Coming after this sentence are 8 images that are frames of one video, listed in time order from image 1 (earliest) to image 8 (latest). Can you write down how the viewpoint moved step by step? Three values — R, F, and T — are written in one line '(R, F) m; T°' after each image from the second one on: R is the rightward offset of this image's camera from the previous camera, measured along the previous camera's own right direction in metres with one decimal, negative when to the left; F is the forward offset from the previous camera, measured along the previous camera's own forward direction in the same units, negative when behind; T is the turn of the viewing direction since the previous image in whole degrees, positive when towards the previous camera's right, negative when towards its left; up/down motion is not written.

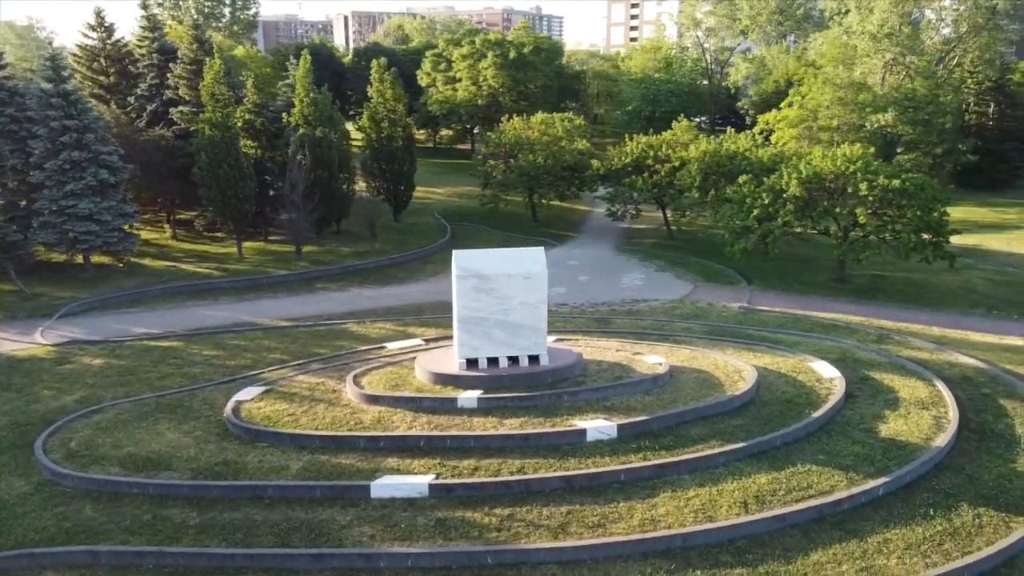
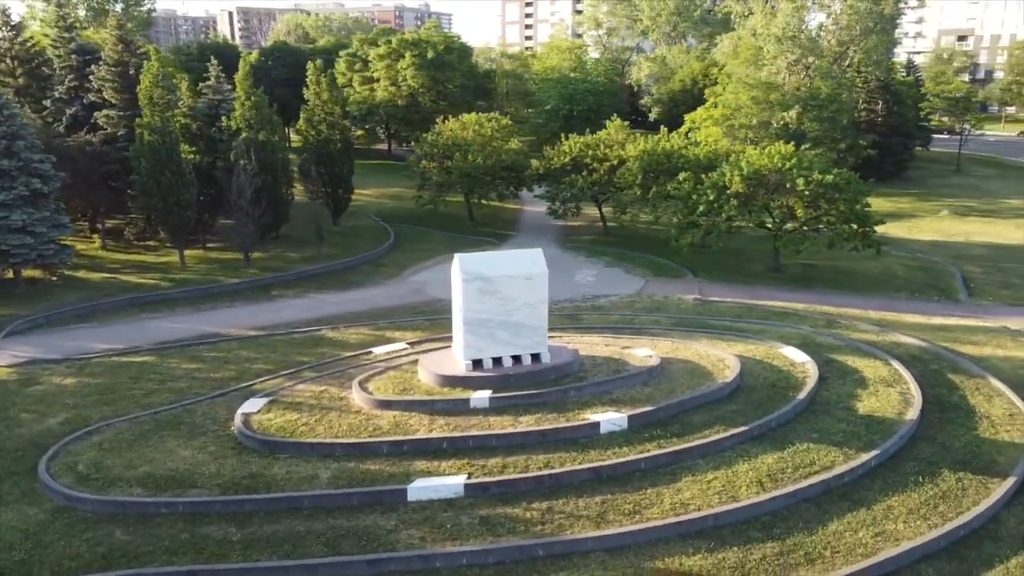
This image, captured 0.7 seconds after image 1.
(-2.0, -0.3) m; +7°
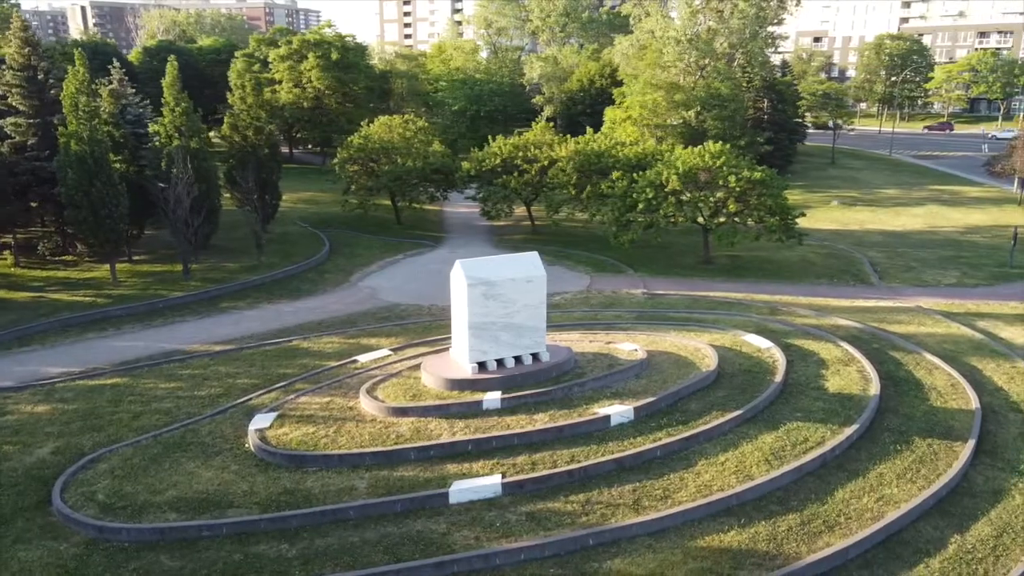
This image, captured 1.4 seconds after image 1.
(-2.3, -0.3) m; +9°
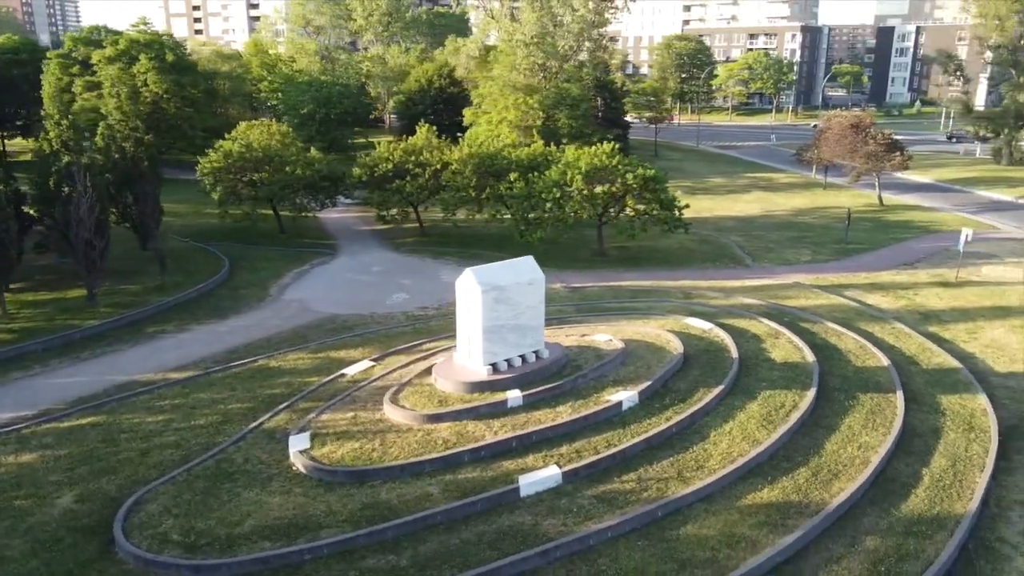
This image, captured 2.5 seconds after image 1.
(-4.1, -0.4) m; +14°
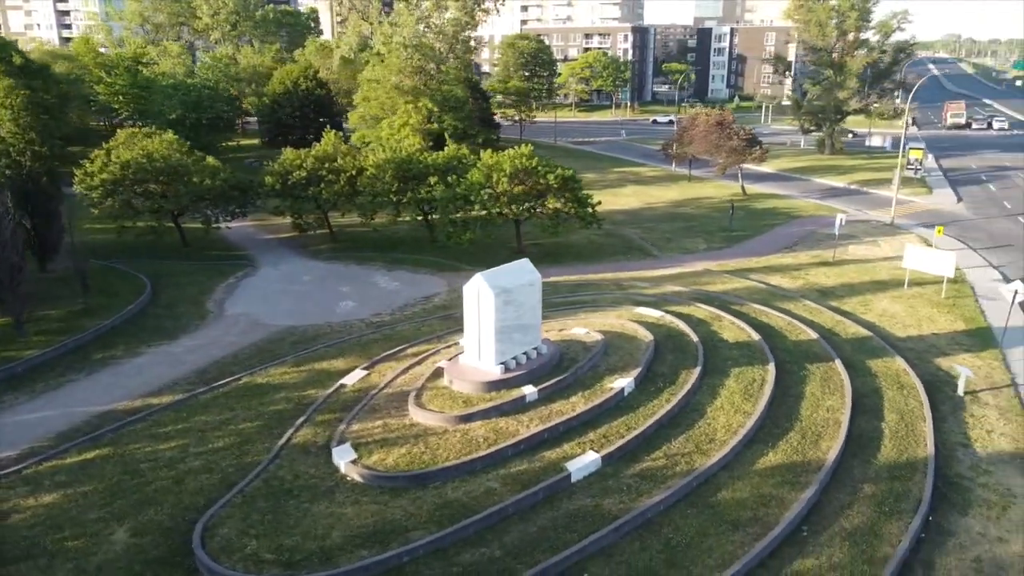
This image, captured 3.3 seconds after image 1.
(-3.6, -0.5) m; +12°
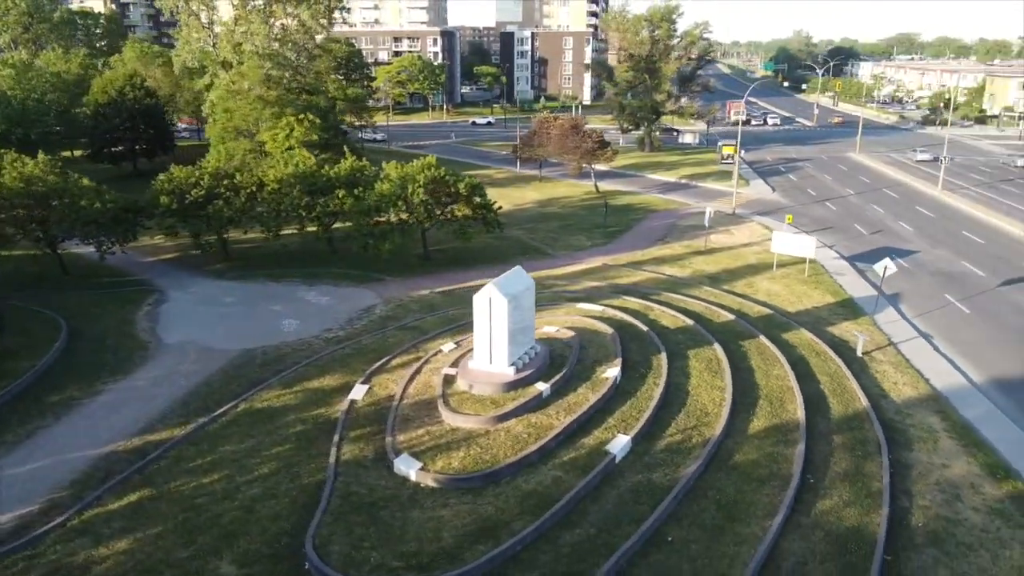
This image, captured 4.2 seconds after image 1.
(-4.6, -0.7) m; +14°
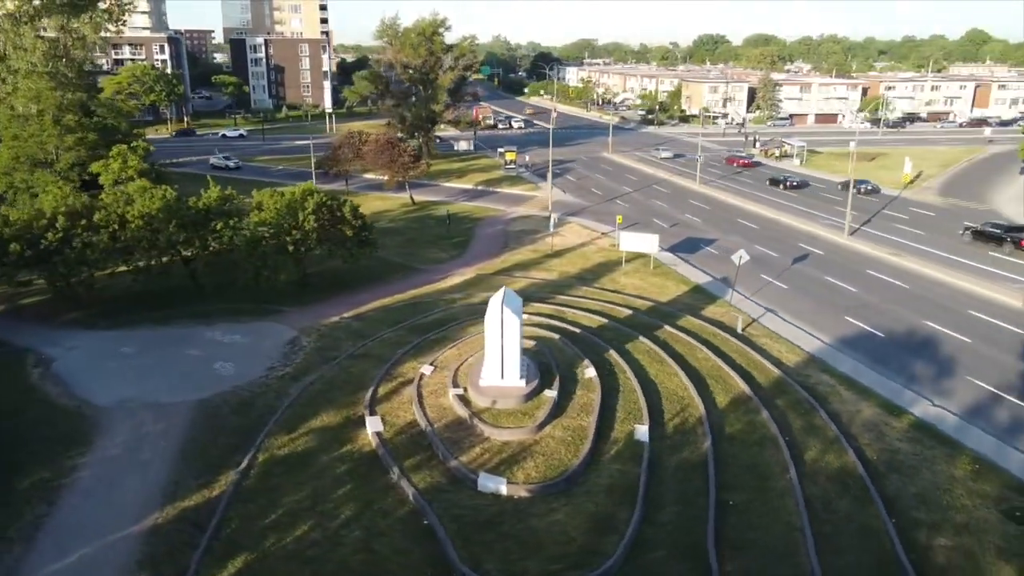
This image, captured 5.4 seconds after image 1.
(-6.6, -0.3) m; +19°
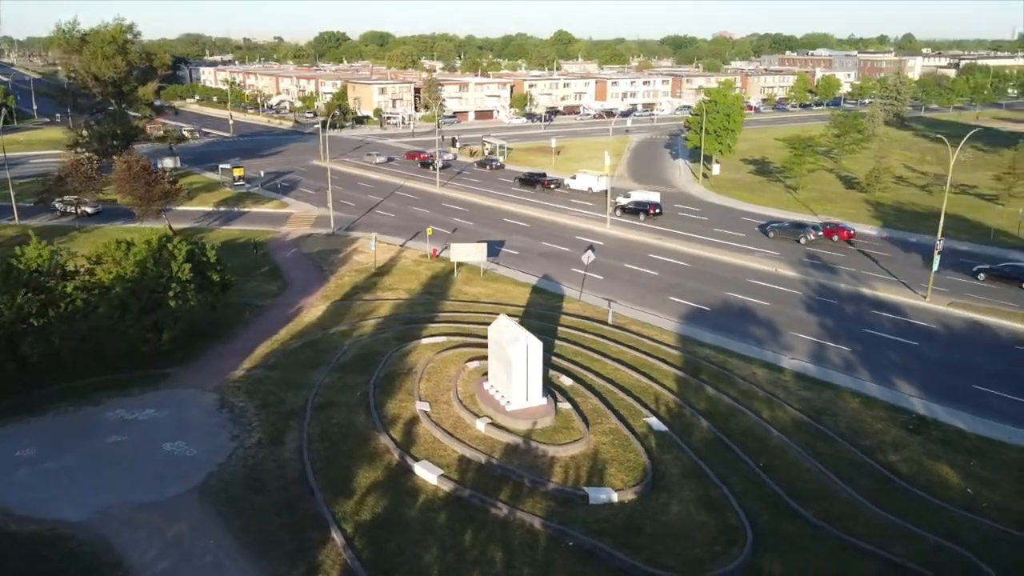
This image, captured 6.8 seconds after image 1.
(-9.1, +0.9) m; +25°
